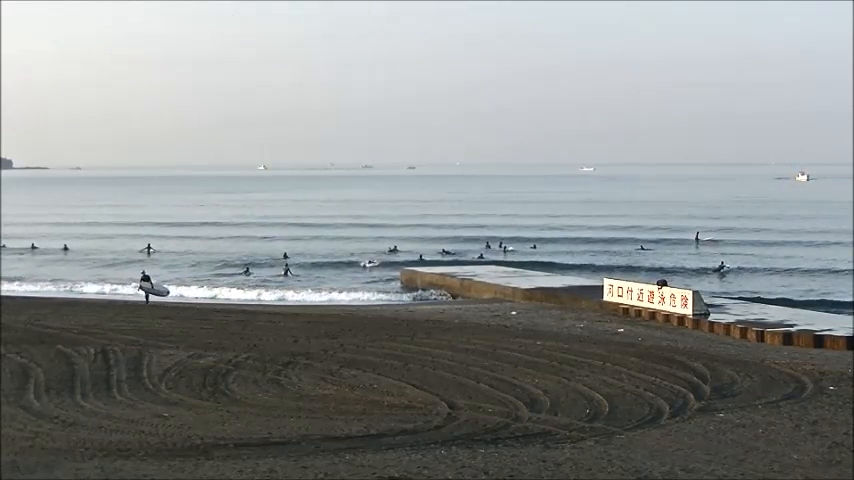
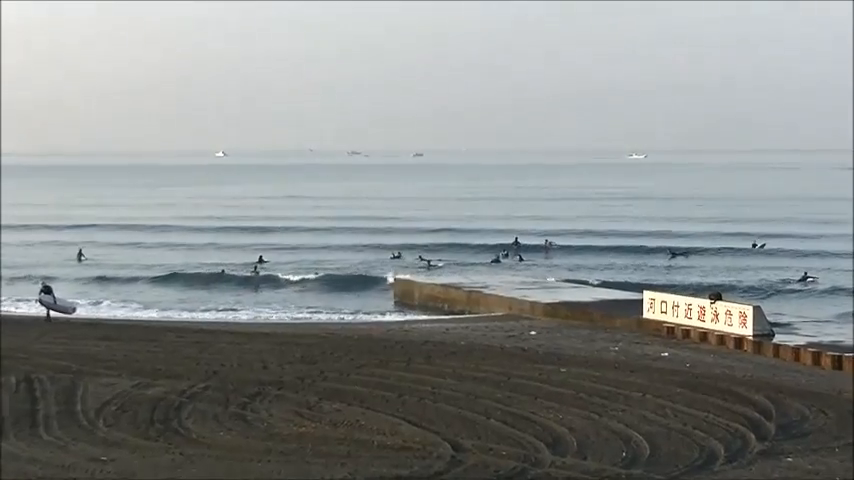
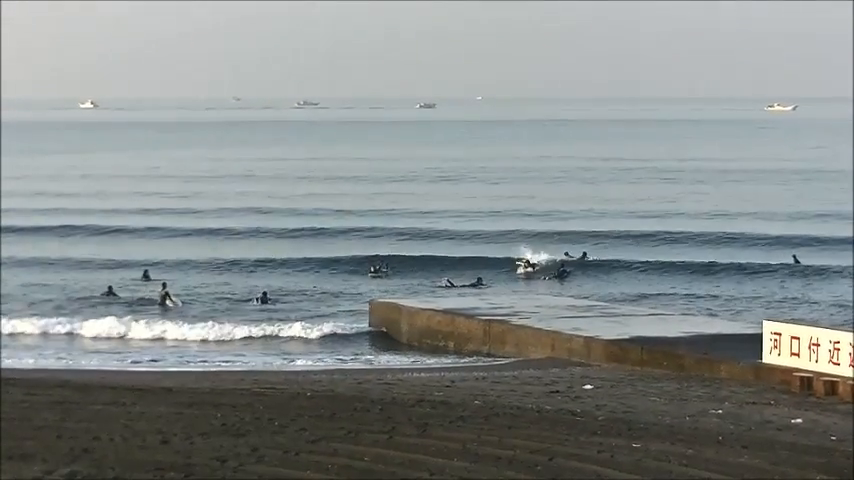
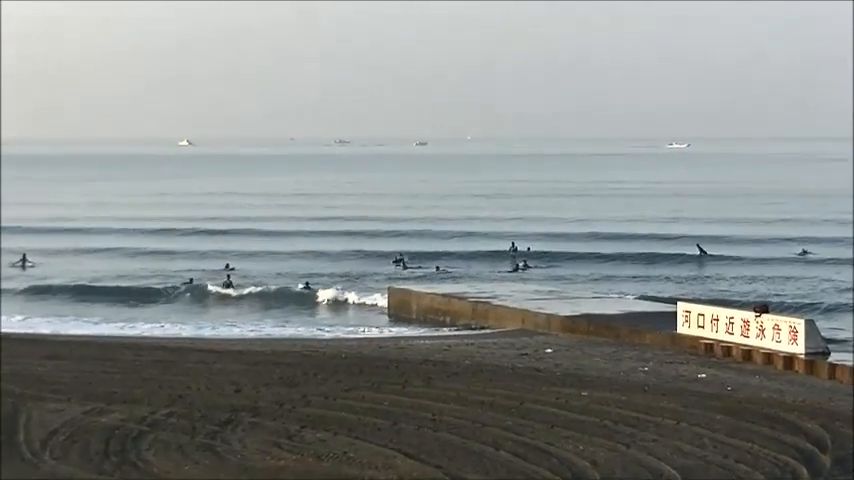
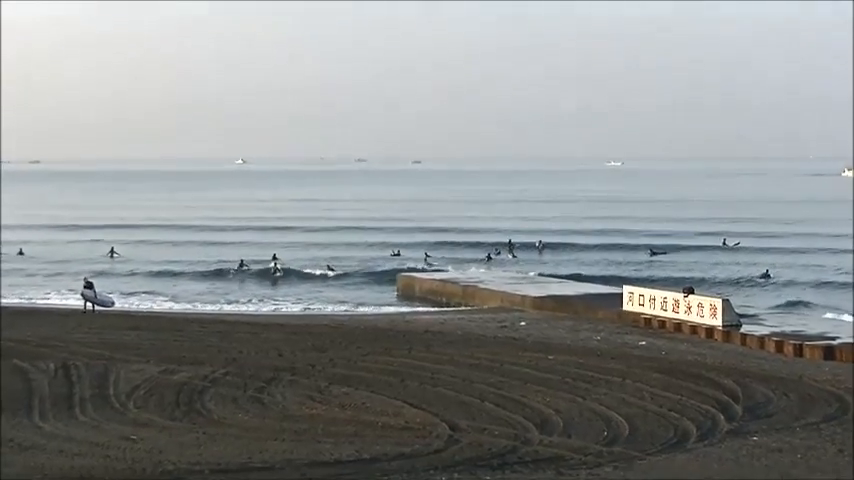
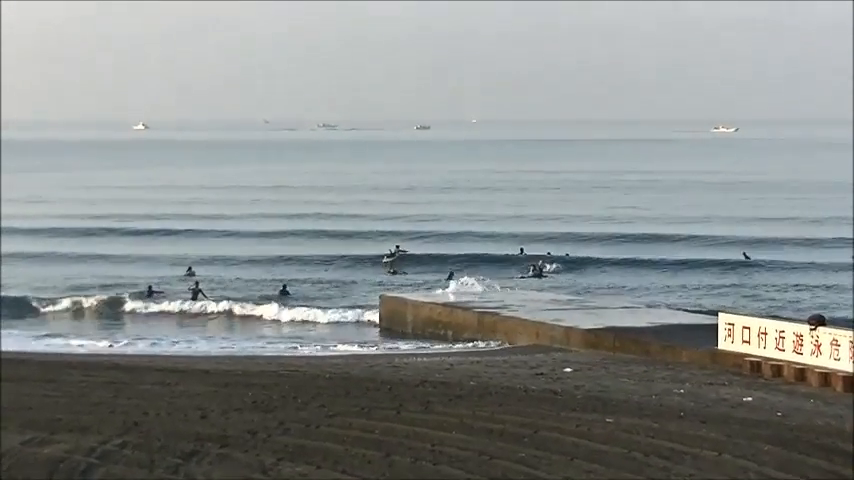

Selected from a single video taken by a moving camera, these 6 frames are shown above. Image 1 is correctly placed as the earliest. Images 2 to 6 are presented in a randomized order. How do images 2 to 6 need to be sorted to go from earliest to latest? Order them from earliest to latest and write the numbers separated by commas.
5, 2, 4, 6, 3
